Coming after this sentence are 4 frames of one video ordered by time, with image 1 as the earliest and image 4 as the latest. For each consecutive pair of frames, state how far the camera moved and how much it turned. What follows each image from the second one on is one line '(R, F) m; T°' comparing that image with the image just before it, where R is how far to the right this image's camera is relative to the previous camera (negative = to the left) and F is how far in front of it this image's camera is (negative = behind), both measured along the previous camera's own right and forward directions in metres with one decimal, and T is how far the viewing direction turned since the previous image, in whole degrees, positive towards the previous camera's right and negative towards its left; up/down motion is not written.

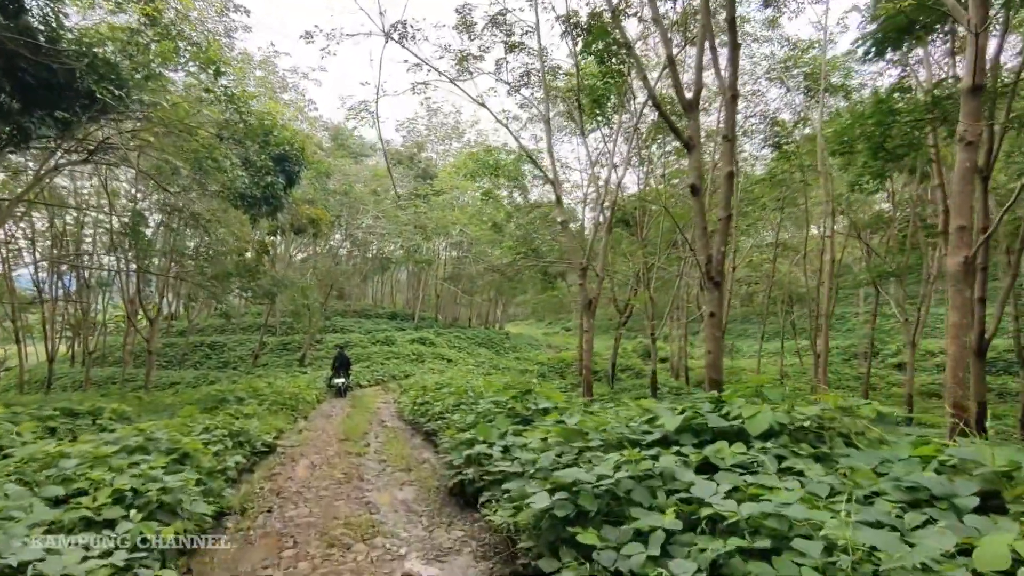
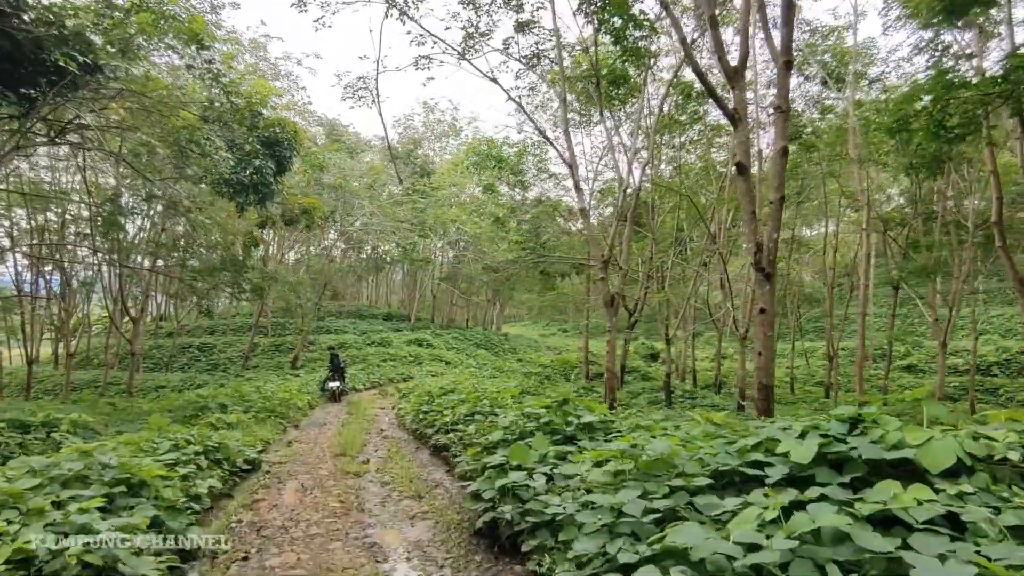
(-0.2, +0.8) m; +1°
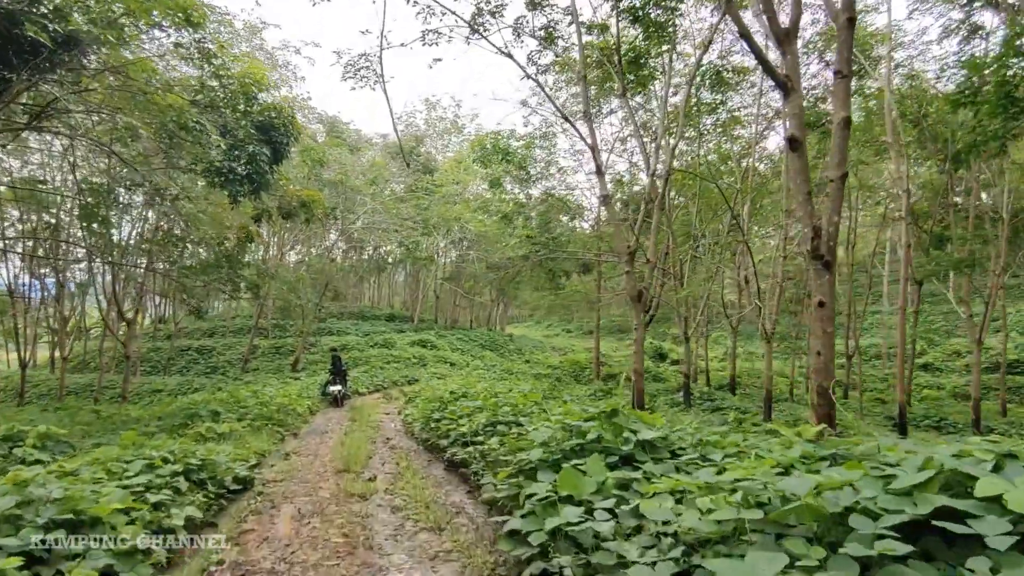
(-0.2, +0.7) m; 0°
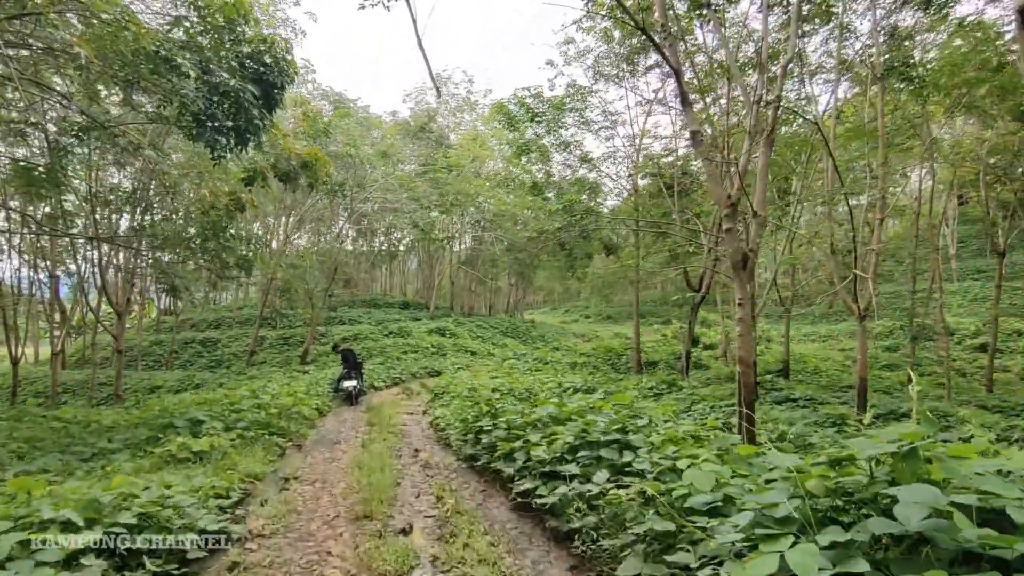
(-0.5, +1.6) m; -1°
